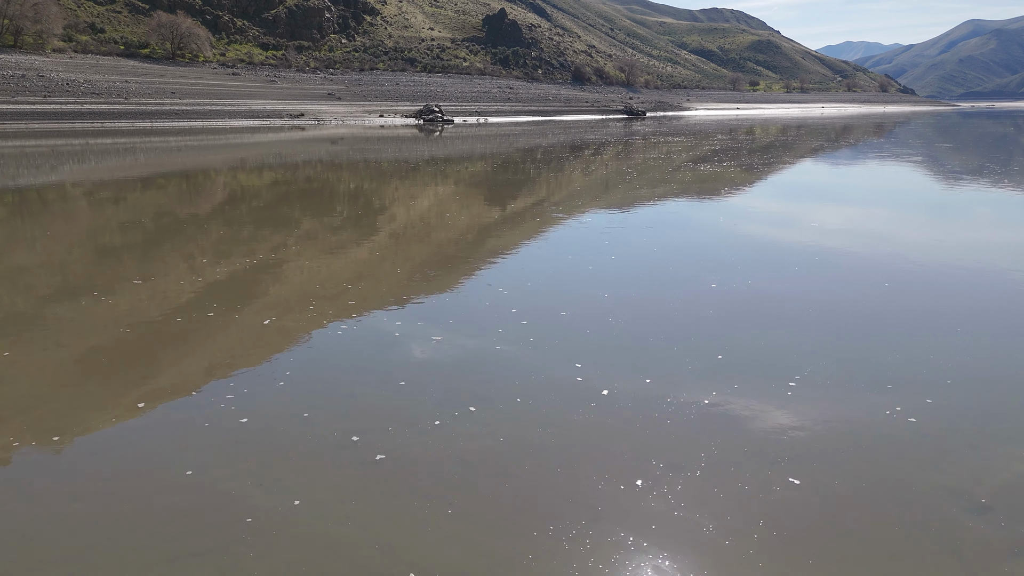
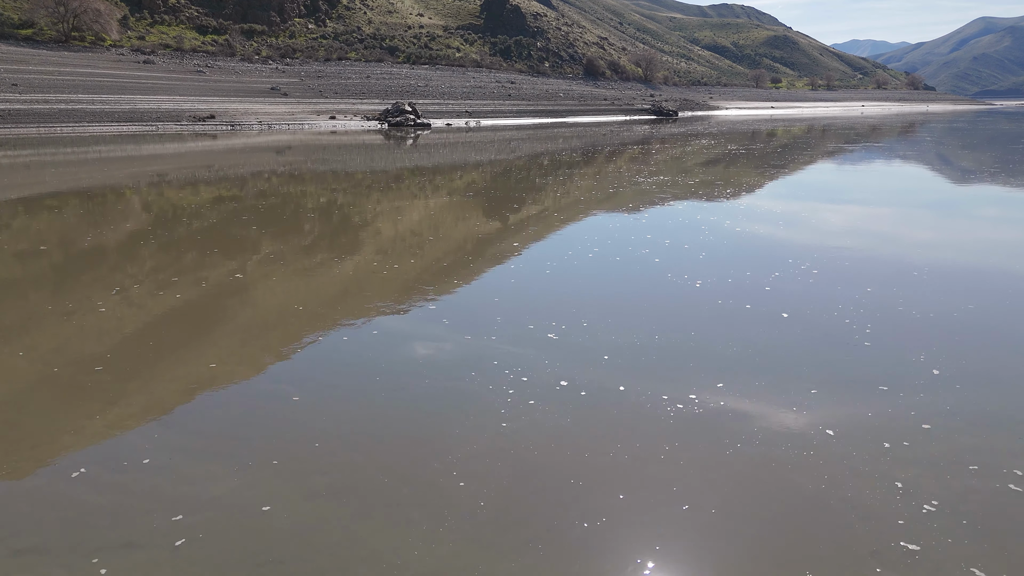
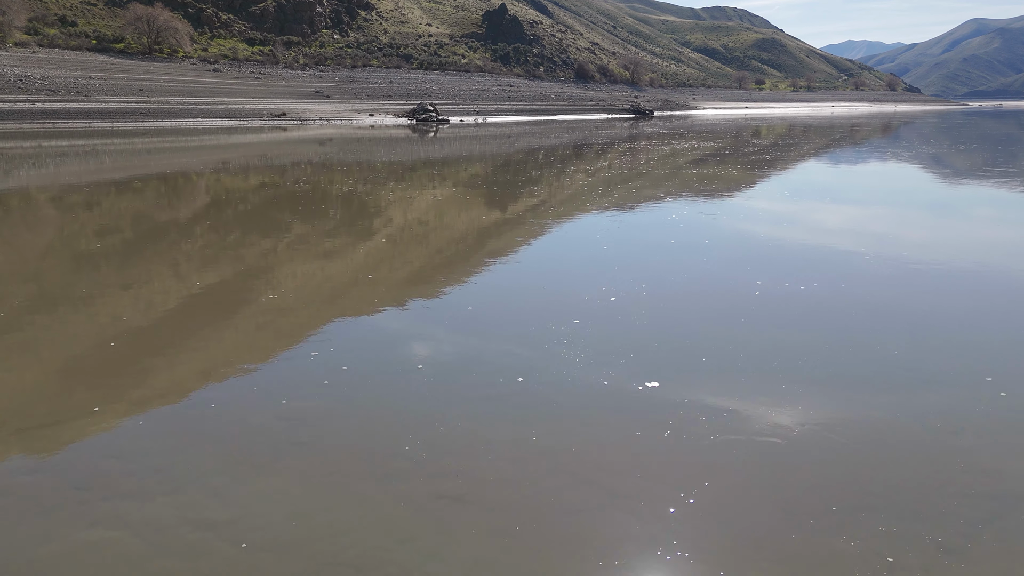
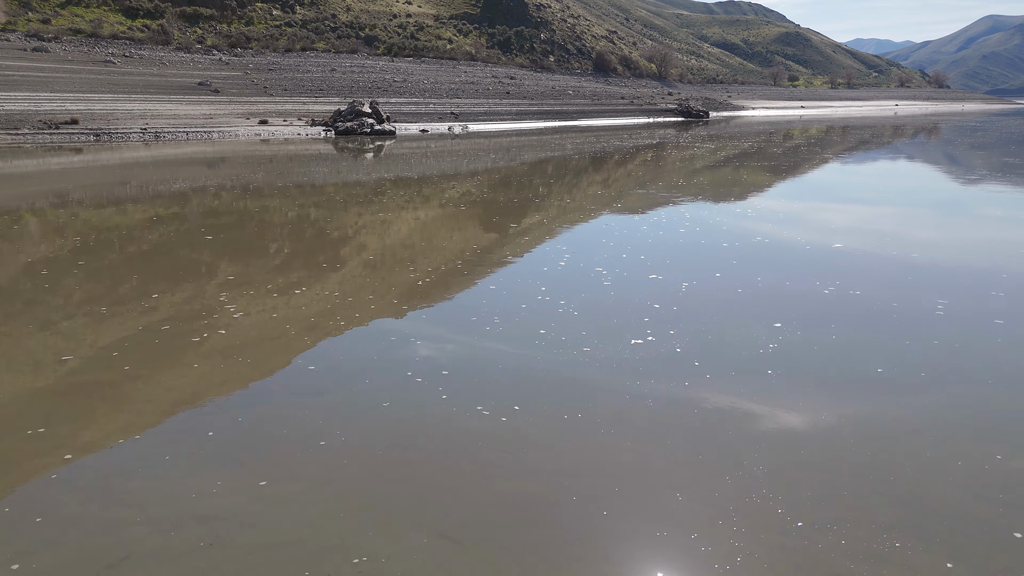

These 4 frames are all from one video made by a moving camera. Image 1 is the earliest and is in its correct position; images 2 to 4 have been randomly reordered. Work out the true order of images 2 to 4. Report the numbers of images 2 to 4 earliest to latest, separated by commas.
3, 2, 4
